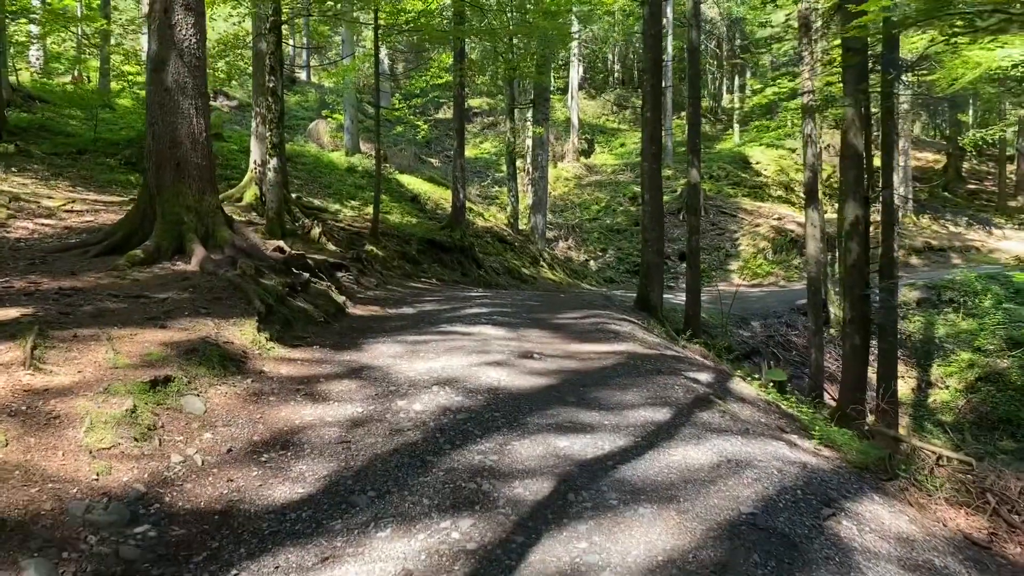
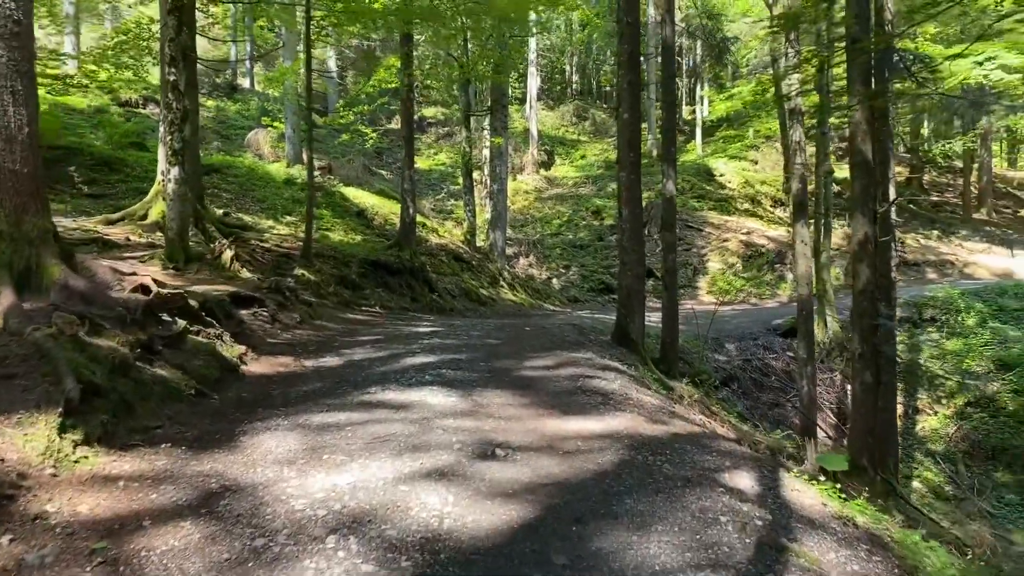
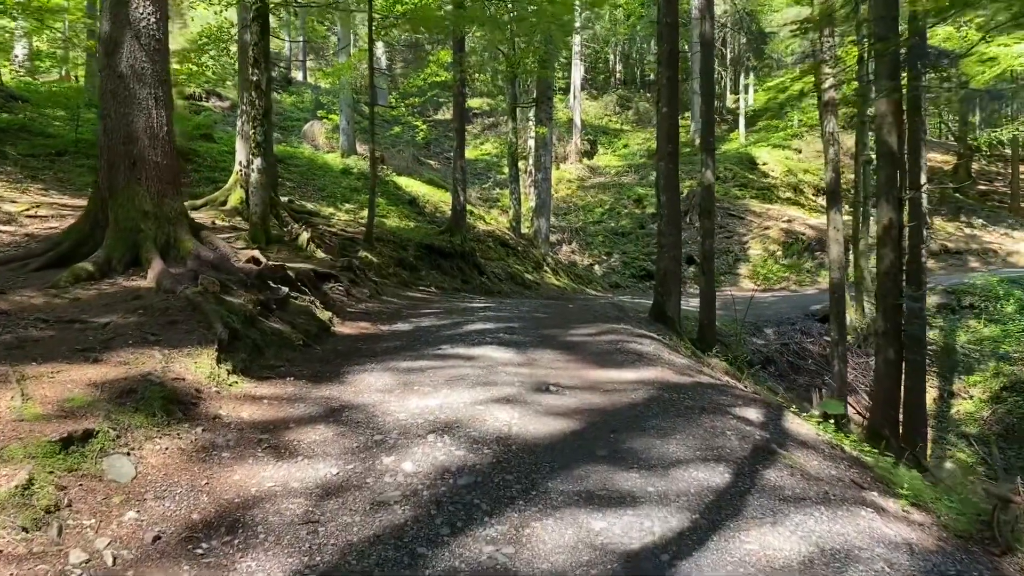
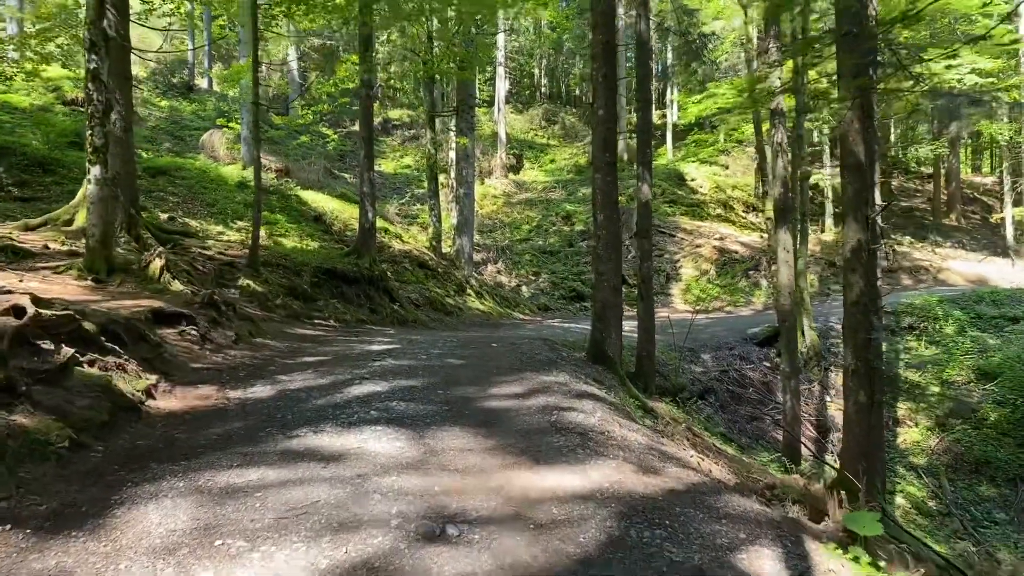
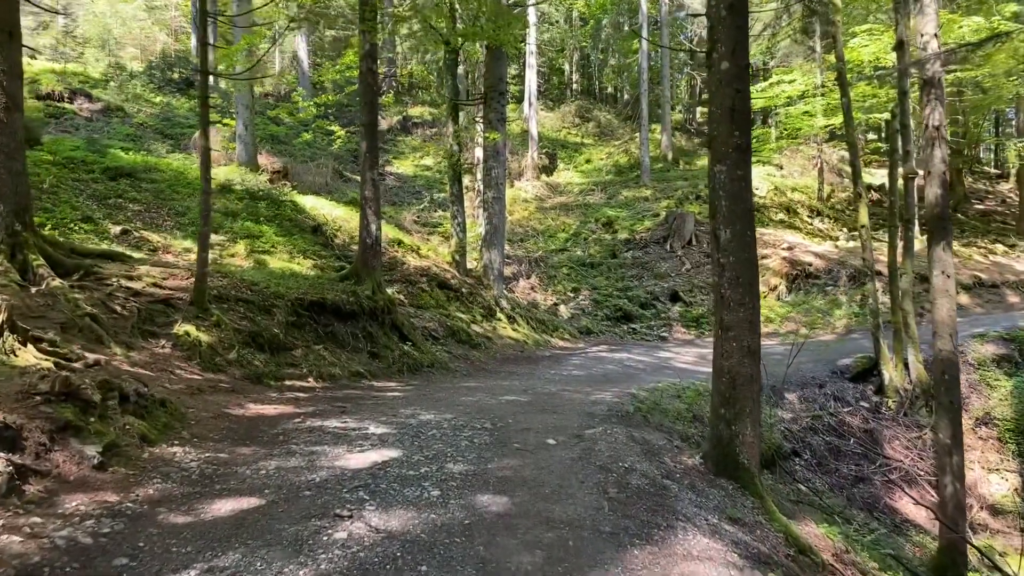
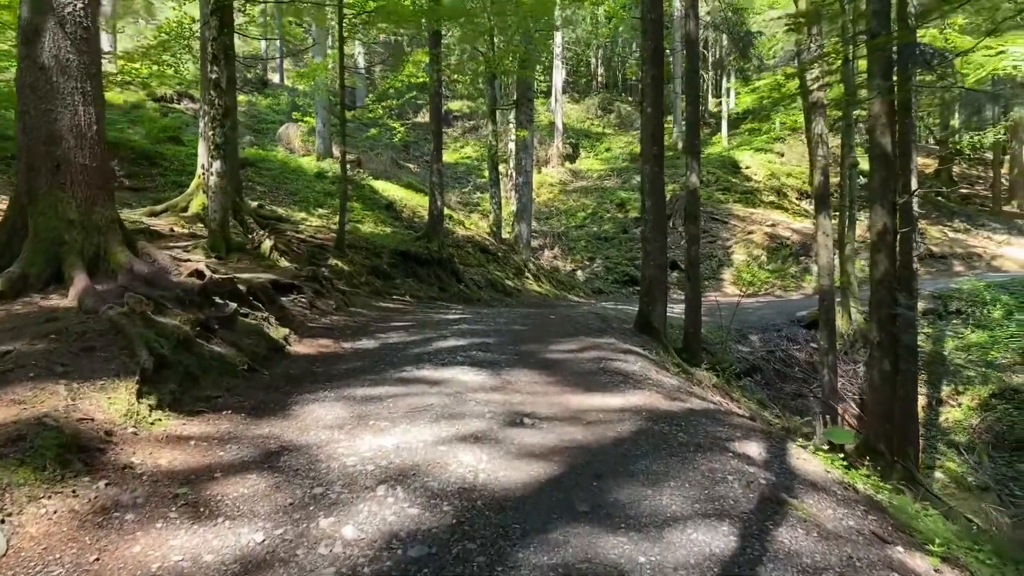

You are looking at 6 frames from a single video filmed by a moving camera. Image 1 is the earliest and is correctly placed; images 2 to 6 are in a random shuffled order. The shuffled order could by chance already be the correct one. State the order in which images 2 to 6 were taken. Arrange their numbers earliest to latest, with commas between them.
3, 6, 2, 4, 5
